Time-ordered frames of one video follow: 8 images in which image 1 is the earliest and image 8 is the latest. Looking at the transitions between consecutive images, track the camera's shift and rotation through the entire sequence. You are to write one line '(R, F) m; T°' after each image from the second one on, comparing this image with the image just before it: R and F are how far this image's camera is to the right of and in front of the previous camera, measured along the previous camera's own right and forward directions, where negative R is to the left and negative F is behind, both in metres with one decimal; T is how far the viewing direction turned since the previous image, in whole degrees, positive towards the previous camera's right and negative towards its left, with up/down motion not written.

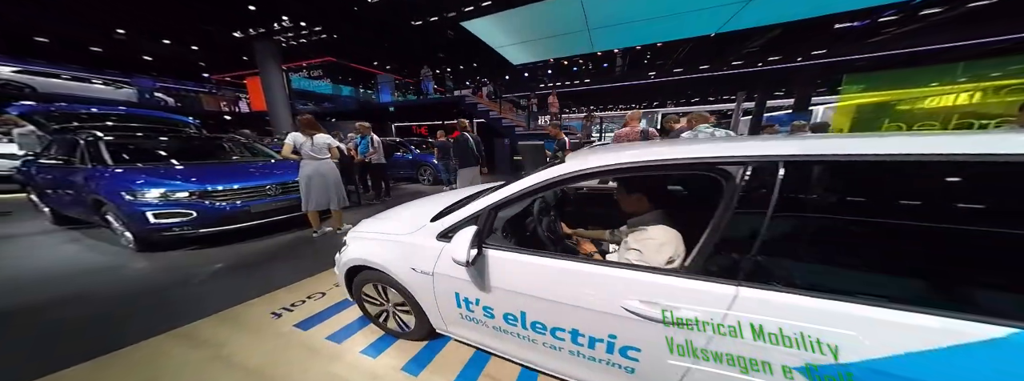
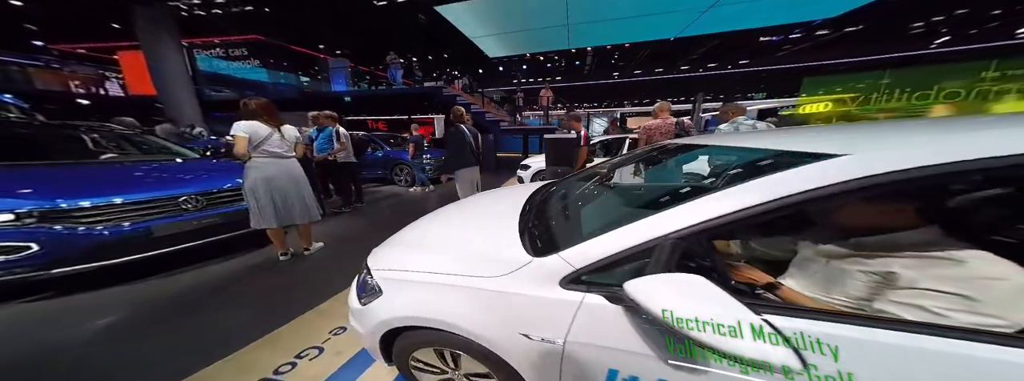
(-0.6, +0.5) m; +9°
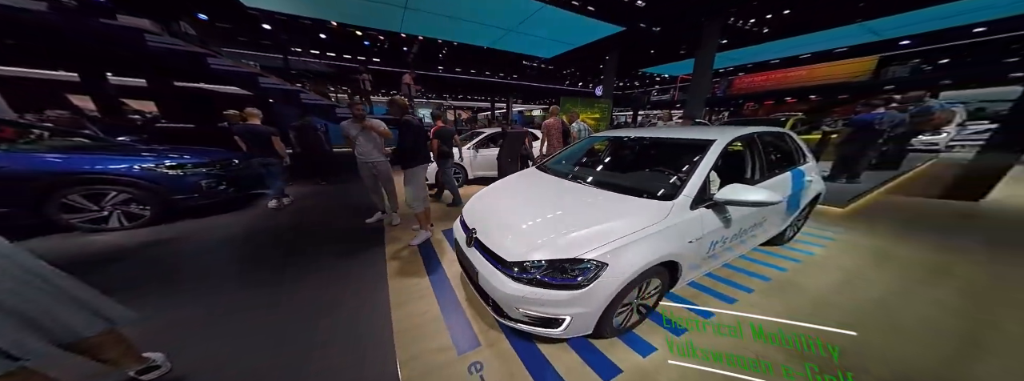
(-1.7, +0.5) m; +47°
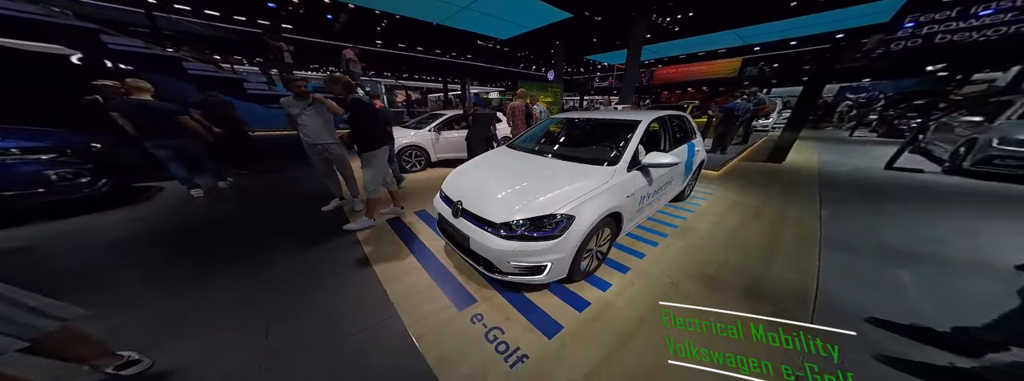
(-0.2, -0.2) m; +12°
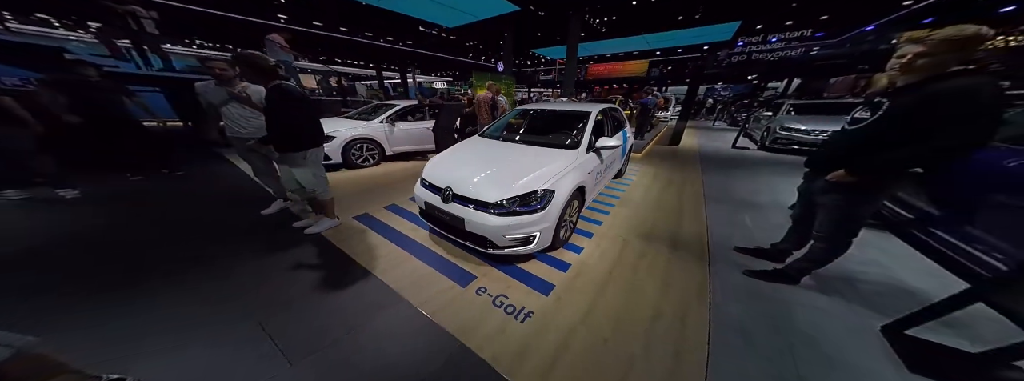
(-0.3, -0.2) m; +14°
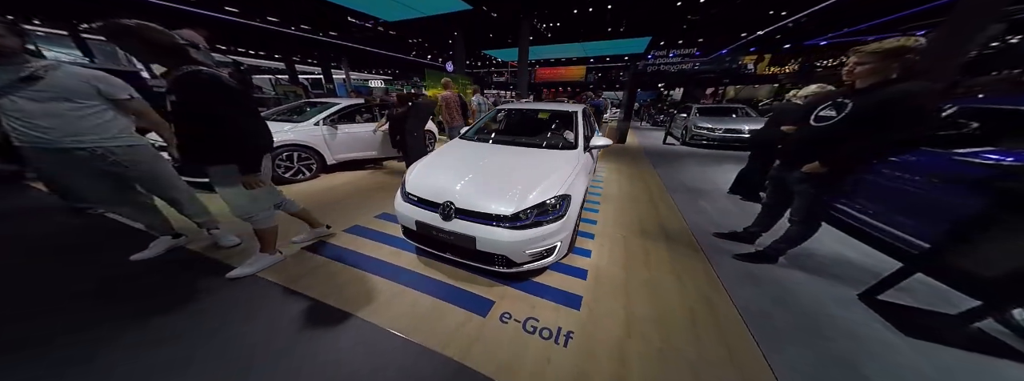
(-0.4, +0.2) m; +14°
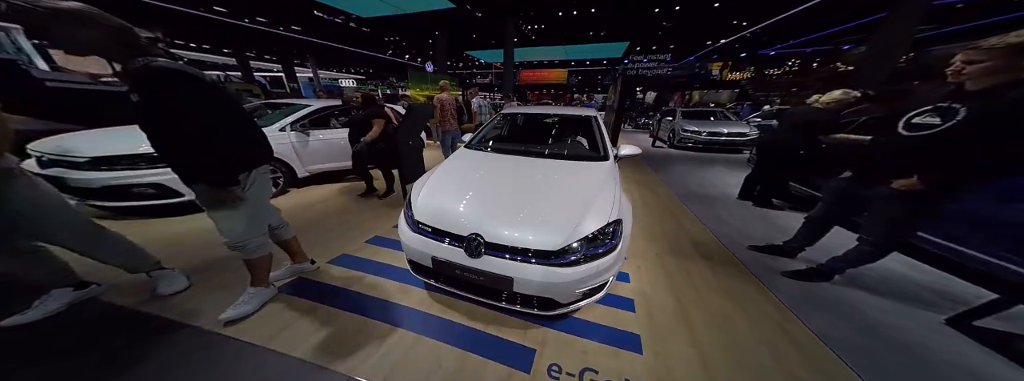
(-0.3, +0.3) m; +5°
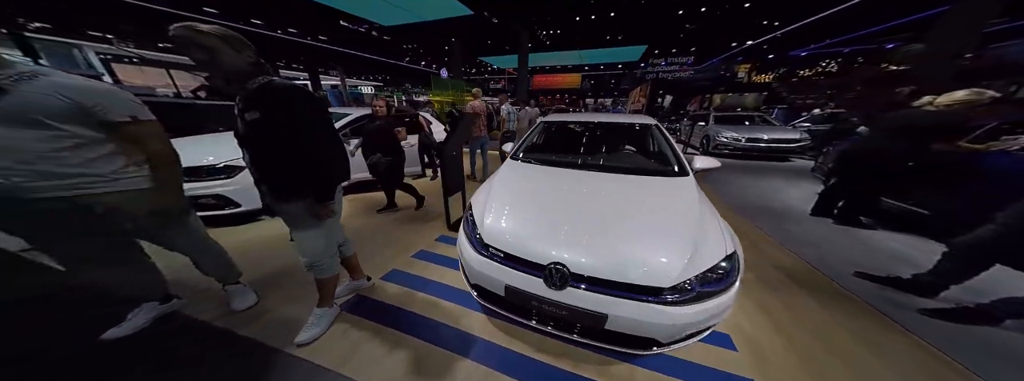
(-0.4, +0.1) m; -3°
